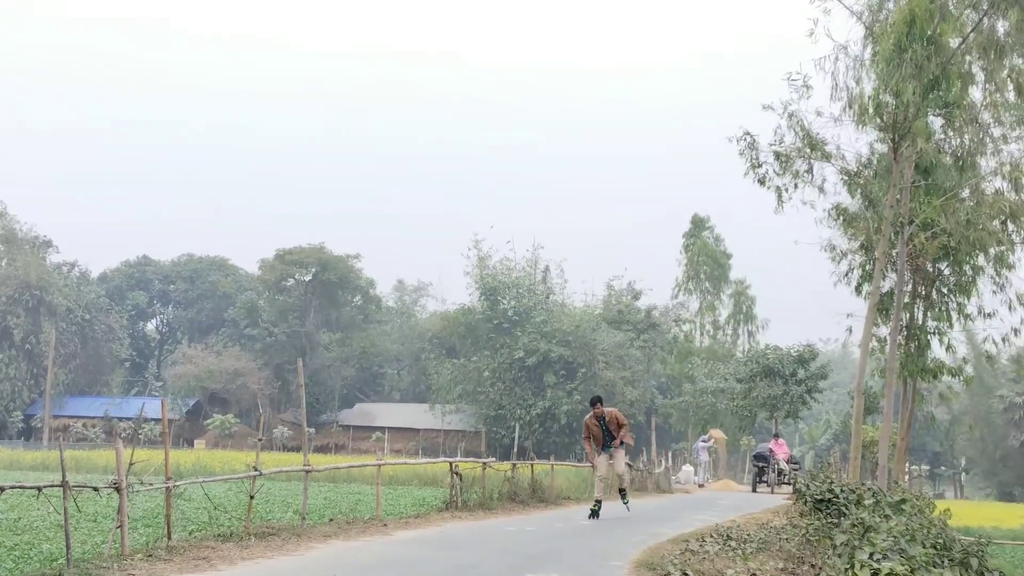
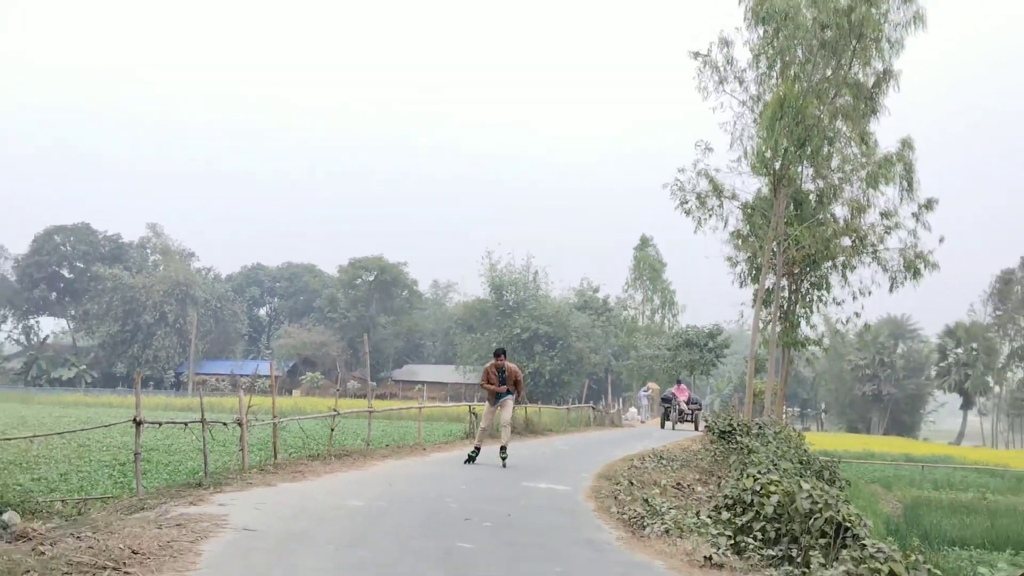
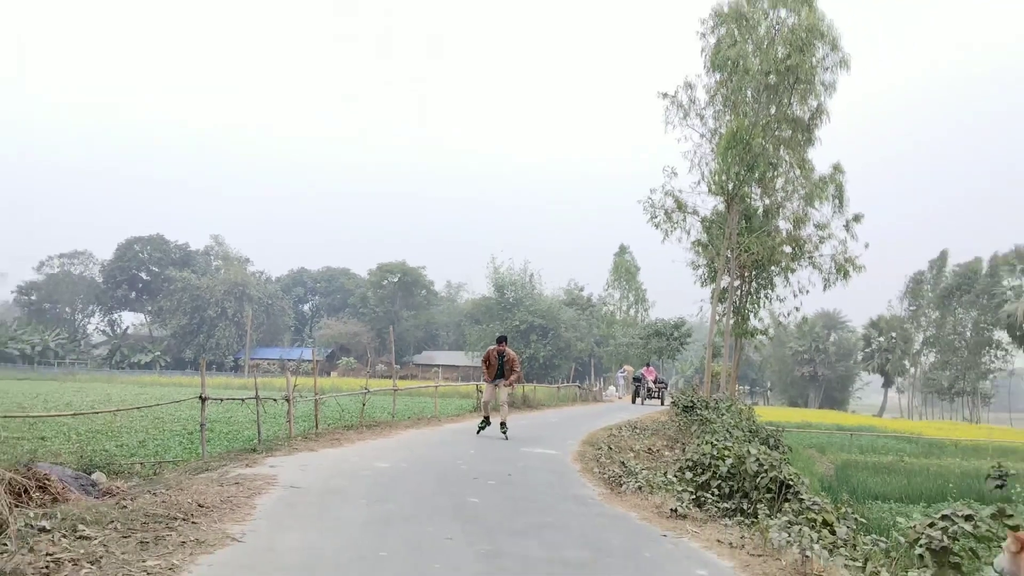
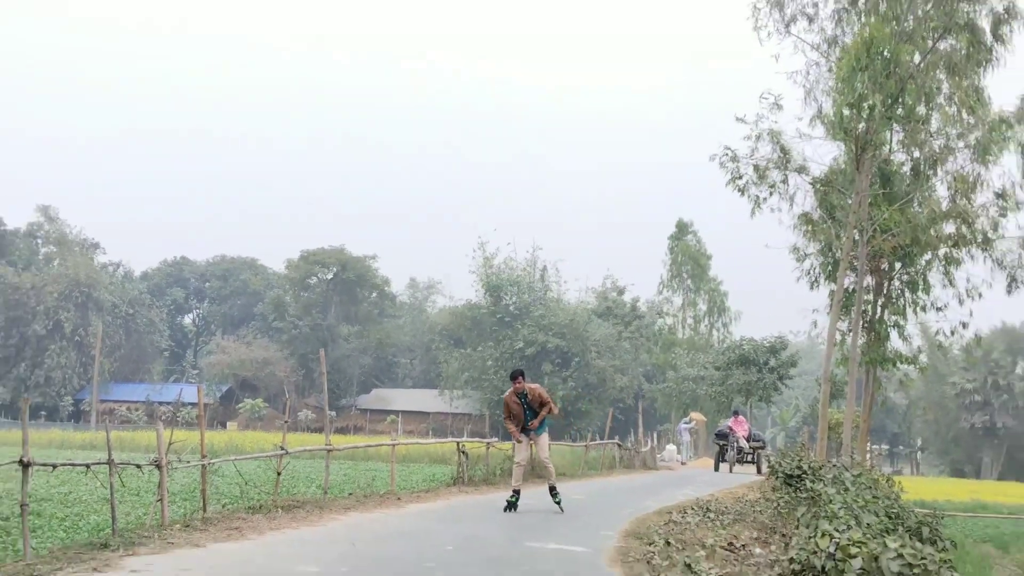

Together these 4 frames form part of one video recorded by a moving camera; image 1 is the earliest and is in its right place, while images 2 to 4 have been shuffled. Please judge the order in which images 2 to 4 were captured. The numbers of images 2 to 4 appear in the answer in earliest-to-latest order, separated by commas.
4, 2, 3
